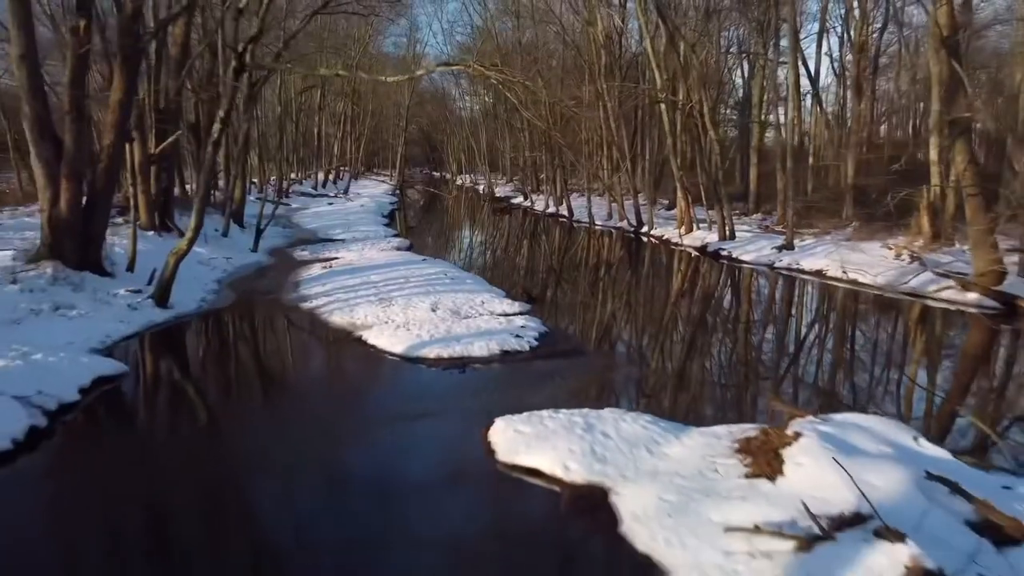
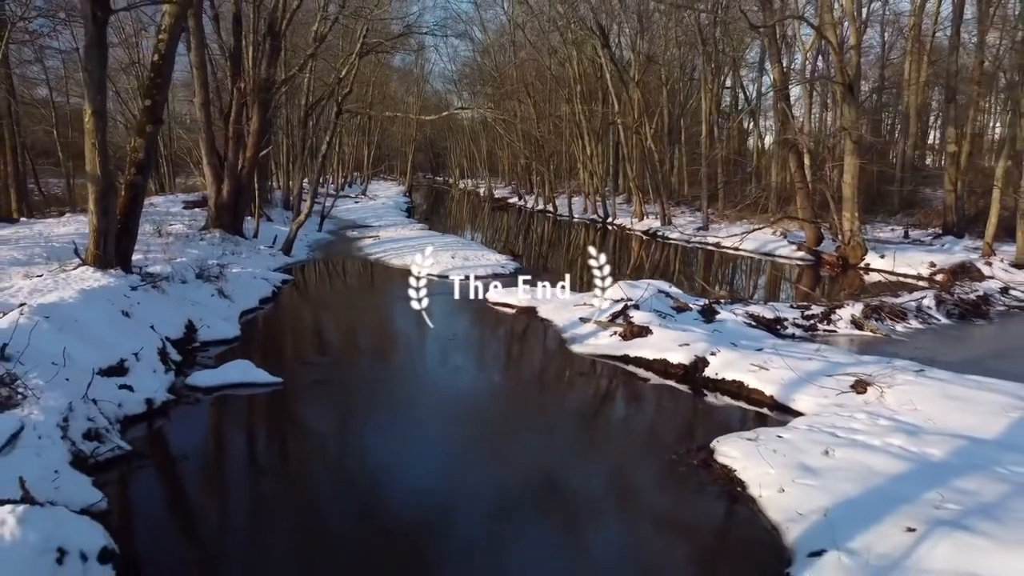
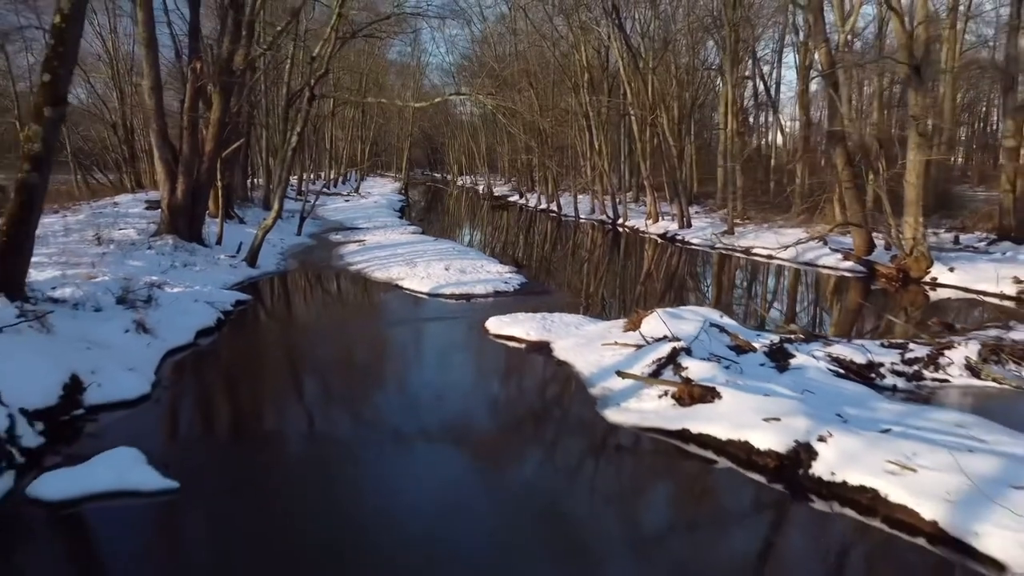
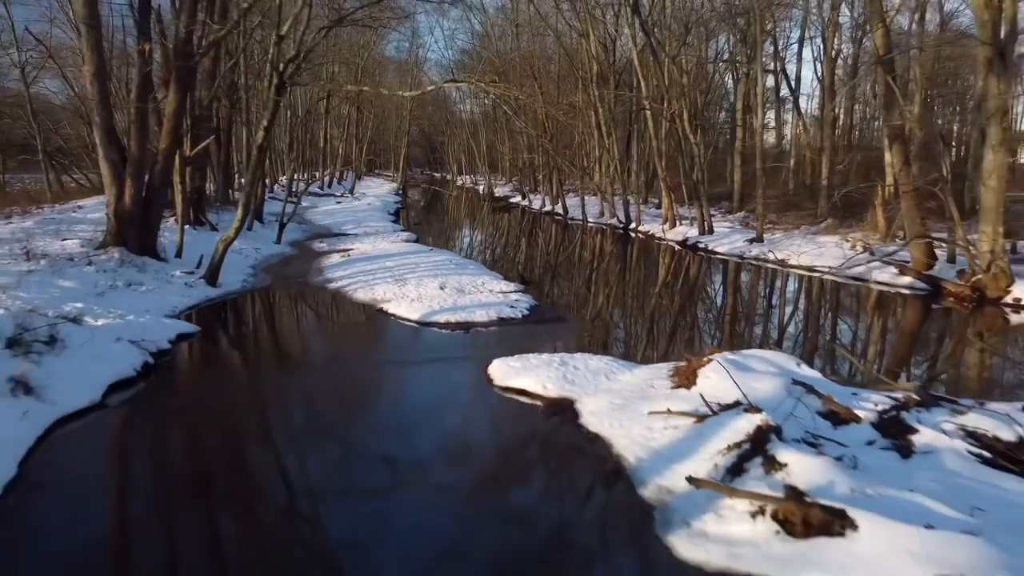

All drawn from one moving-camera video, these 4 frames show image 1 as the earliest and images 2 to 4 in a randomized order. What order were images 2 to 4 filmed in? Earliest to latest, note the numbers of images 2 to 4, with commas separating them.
4, 3, 2
